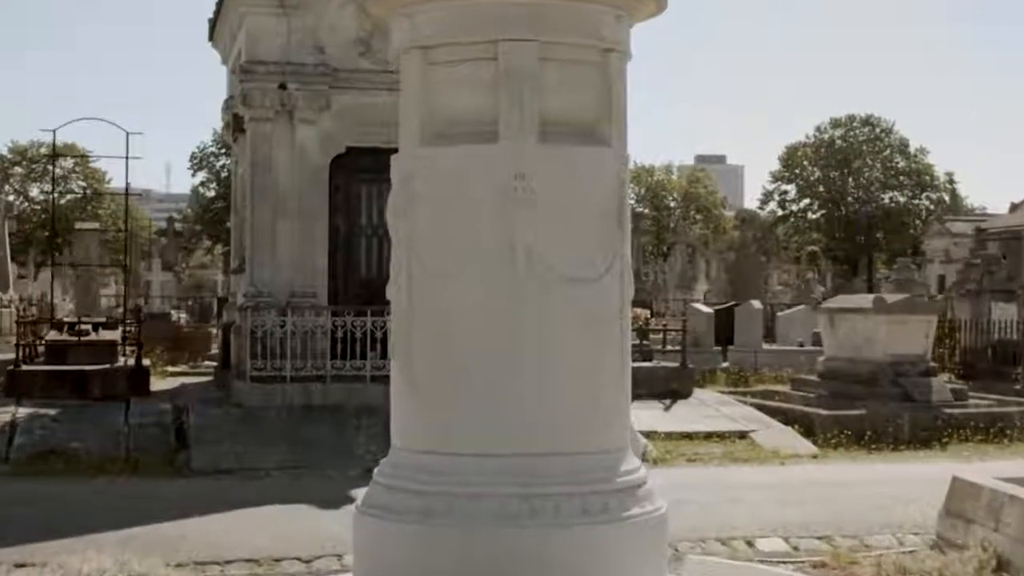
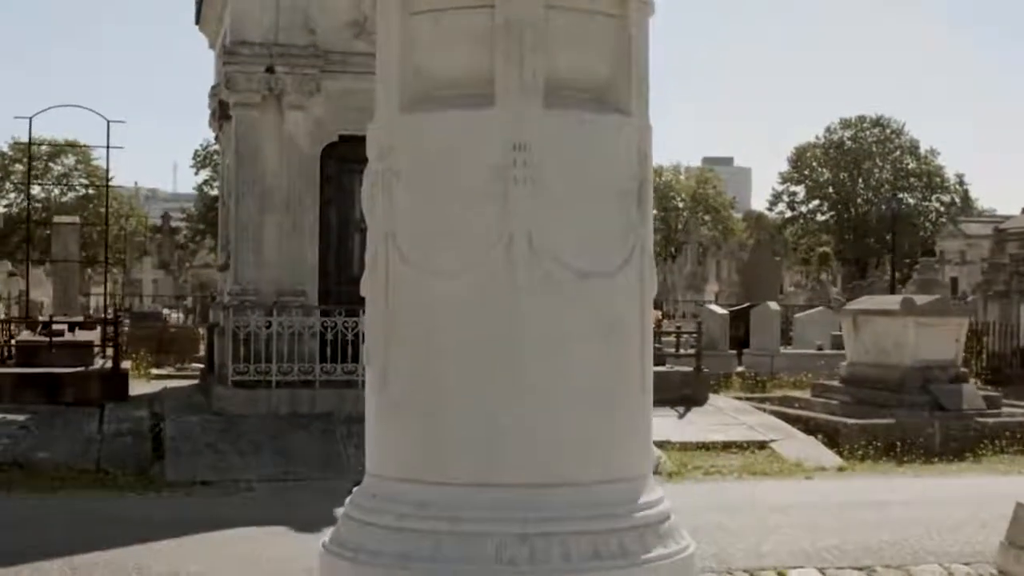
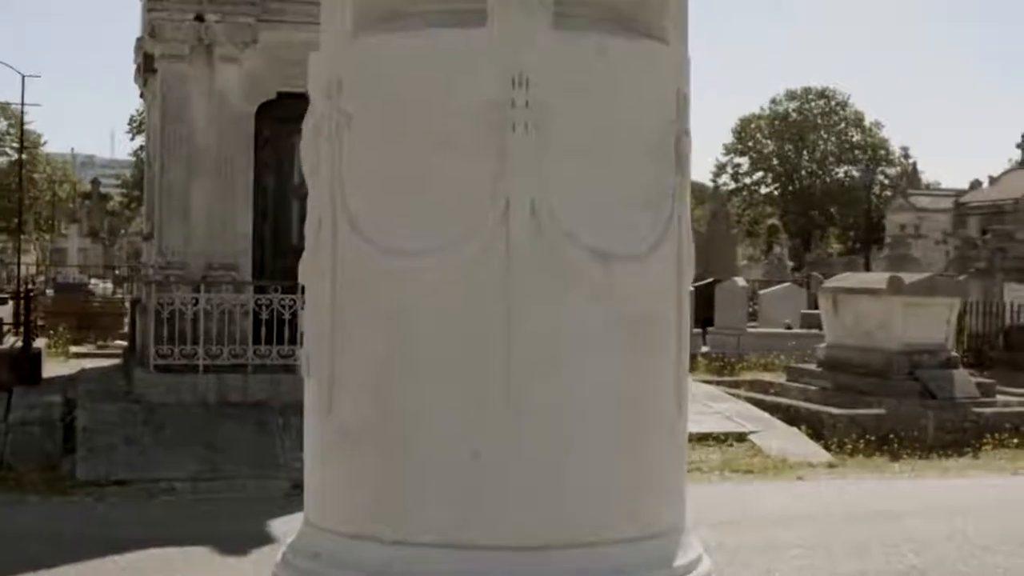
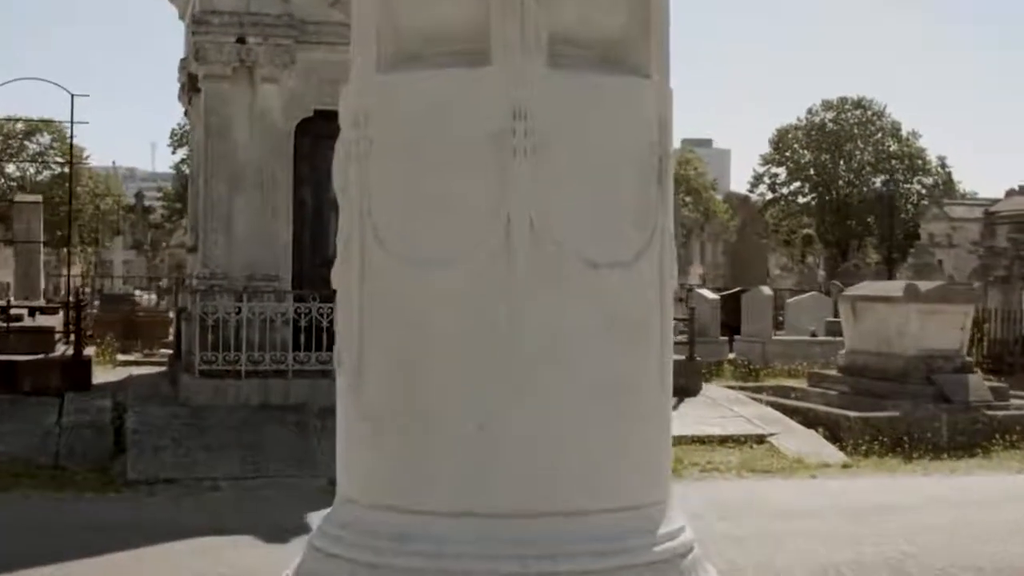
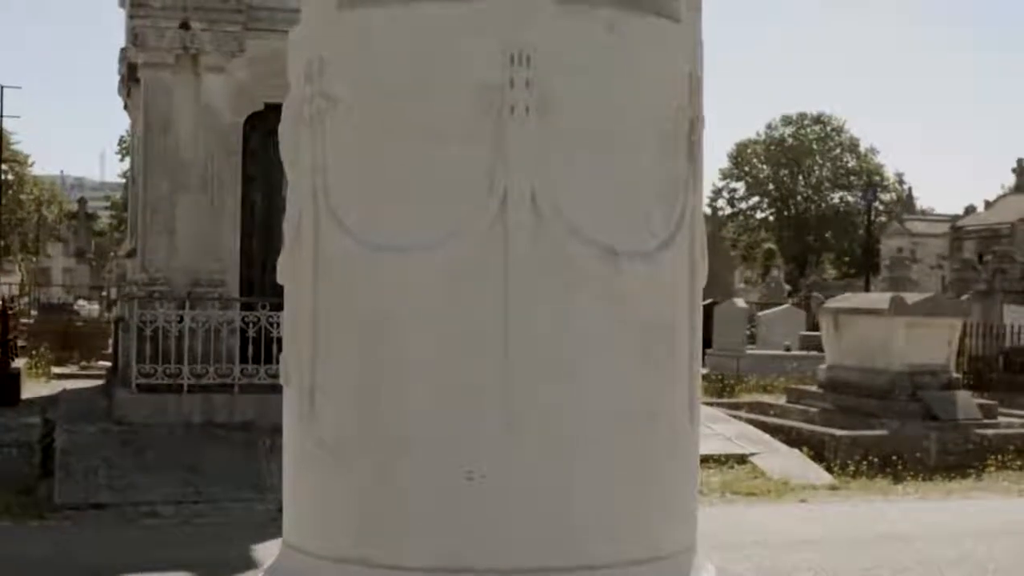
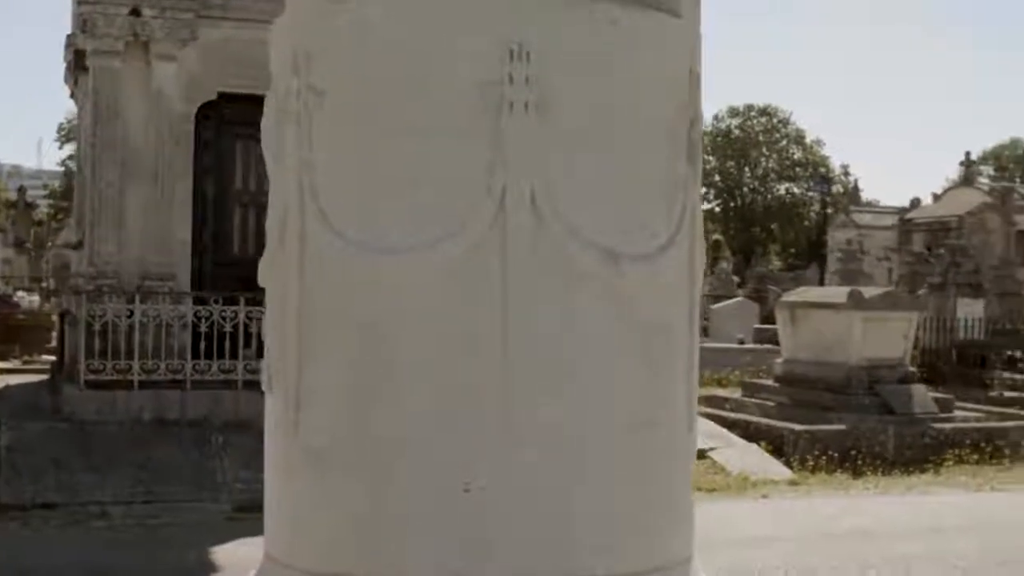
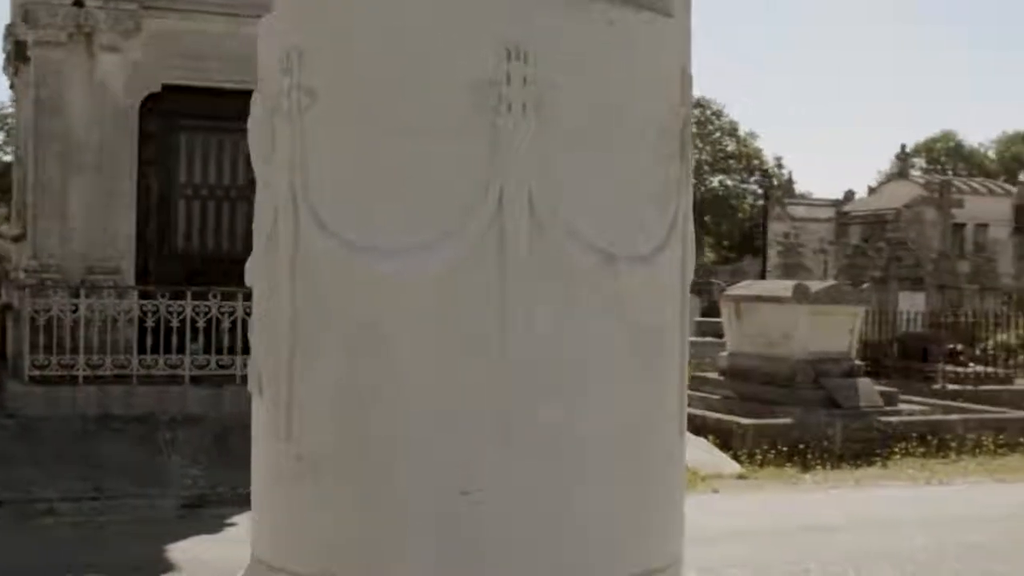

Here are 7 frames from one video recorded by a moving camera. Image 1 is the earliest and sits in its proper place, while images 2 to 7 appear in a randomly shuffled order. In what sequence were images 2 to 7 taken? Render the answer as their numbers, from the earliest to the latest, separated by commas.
2, 4, 3, 5, 6, 7
